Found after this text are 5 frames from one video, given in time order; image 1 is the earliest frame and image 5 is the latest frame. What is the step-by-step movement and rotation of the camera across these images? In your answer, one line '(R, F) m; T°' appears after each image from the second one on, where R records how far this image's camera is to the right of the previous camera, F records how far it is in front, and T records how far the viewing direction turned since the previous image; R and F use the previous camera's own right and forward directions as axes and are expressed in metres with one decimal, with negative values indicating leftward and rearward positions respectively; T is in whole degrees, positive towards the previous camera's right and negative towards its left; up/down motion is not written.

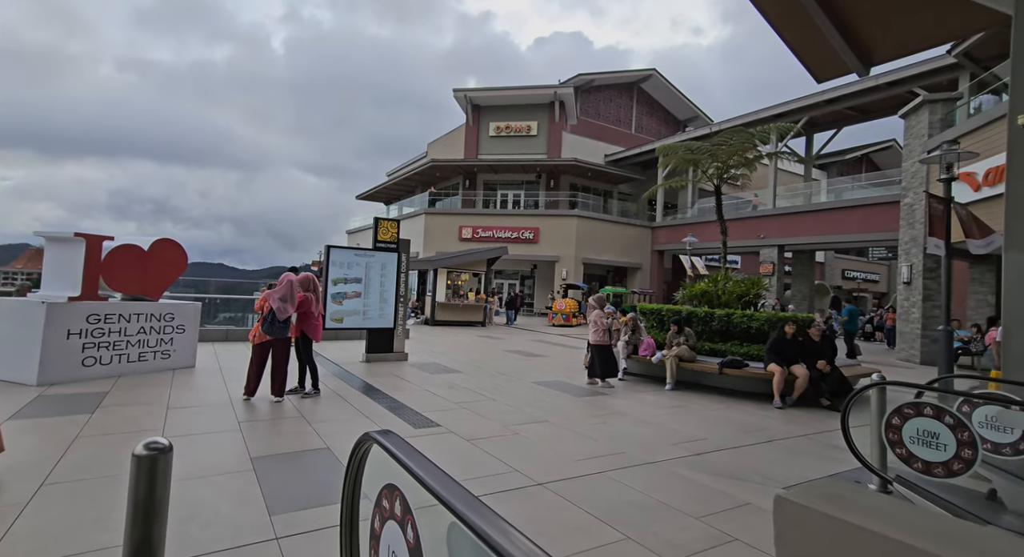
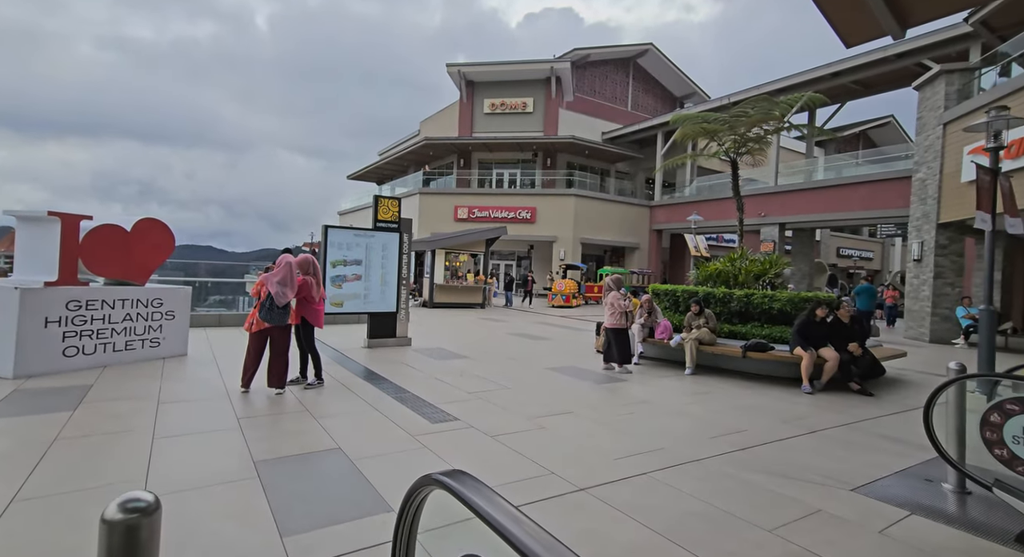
(-0.3, +0.5) m; +1°
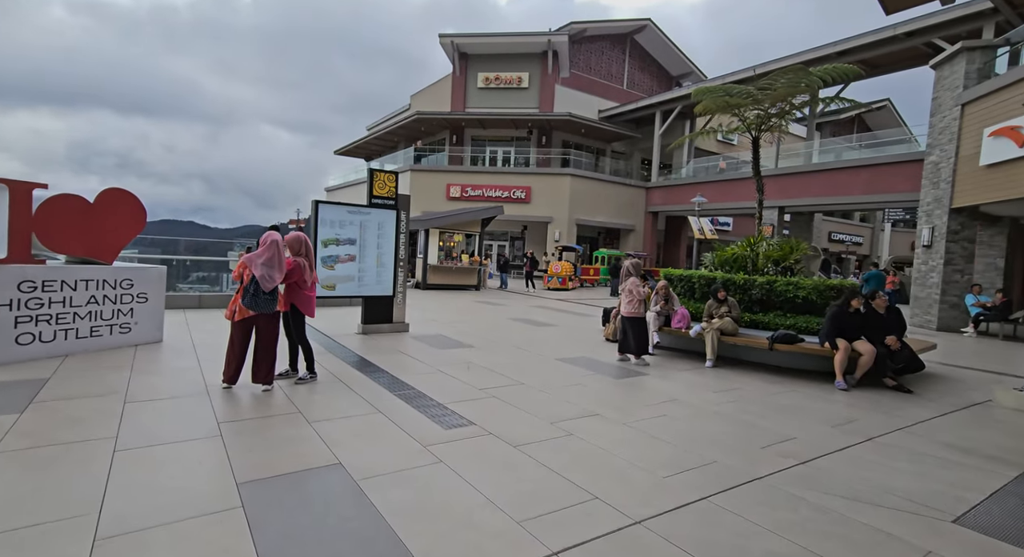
(-0.3, +0.7) m; +1°
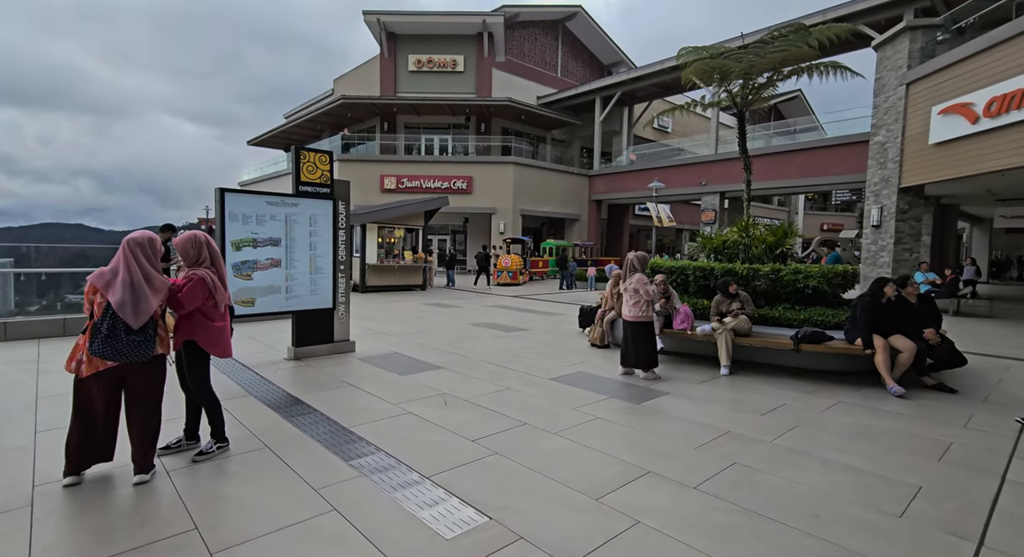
(-0.5, +1.6) m; +7°
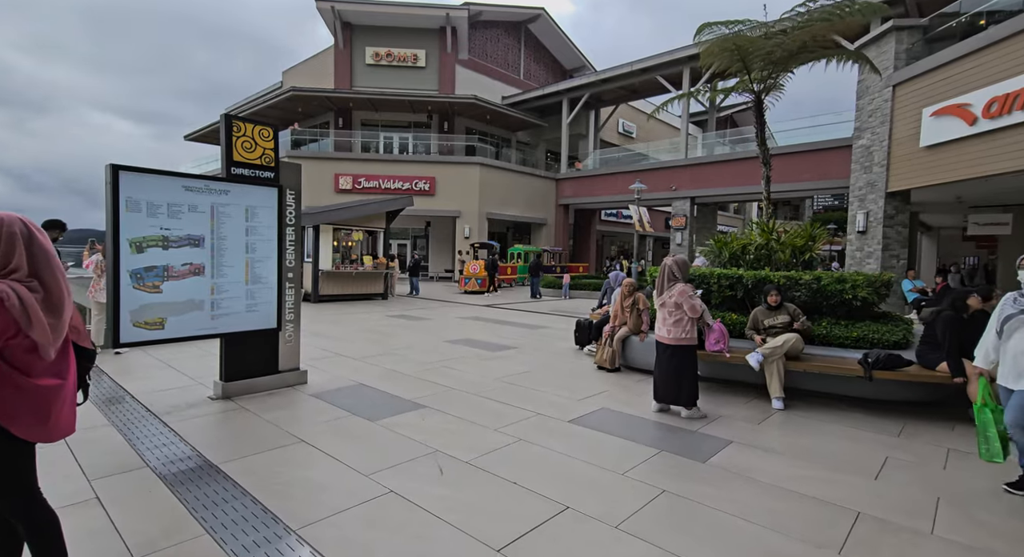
(-0.5, +1.5) m; +5°
